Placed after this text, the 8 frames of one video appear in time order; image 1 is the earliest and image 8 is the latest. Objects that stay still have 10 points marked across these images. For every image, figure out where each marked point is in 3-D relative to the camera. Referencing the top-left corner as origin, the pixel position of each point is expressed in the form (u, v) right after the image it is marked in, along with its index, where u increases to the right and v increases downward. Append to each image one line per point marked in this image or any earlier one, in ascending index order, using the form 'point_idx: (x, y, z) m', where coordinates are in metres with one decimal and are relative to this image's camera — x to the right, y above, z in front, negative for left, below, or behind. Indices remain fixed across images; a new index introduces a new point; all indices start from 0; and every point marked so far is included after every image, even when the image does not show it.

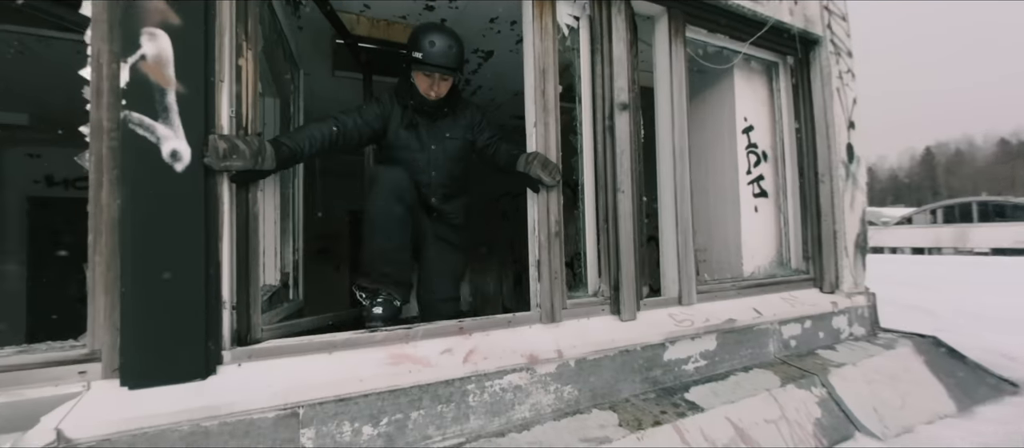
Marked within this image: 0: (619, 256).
0: (+0.4, -0.1, +1.6) m
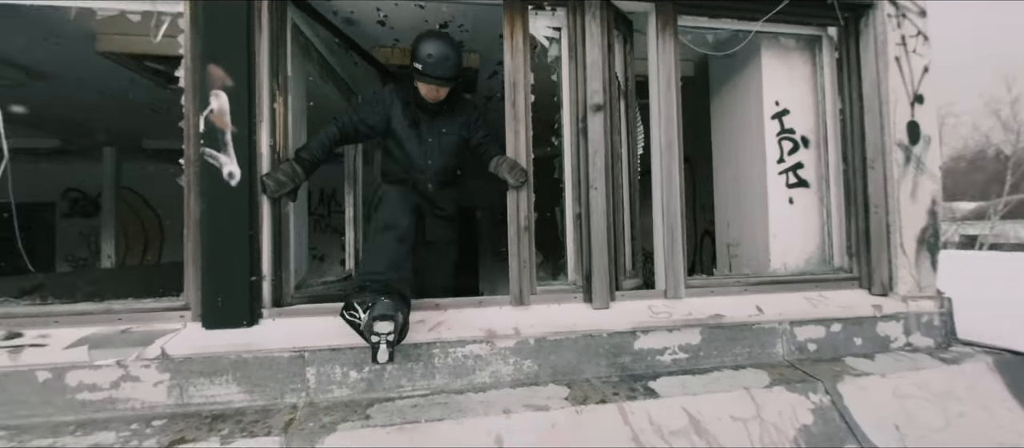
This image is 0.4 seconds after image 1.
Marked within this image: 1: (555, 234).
0: (+0.3, -0.1, +1.8) m
1: (+0.1, -0.1, +1.8) m
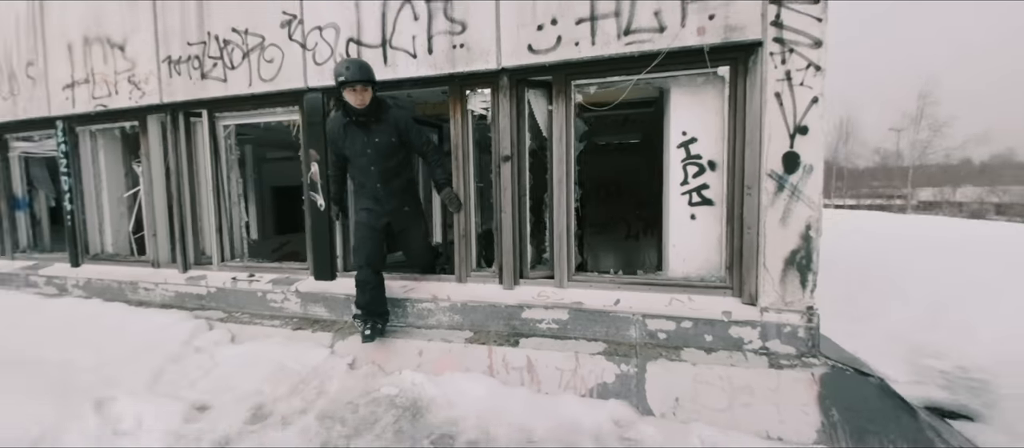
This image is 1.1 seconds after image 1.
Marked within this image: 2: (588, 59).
0: (-0.1, -0.2, +2.7) m
1: (-0.2, -0.1, +2.8) m
2: (+0.5, +1.0, +2.4) m
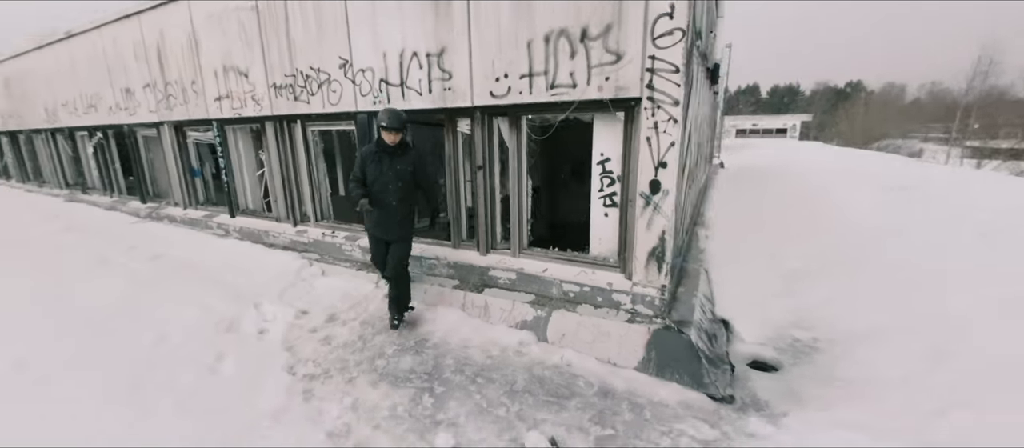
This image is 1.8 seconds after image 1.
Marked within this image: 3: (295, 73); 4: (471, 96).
0: (-0.3, -0.1, +3.9) m
1: (-0.4, 0.0, +4.1) m
2: (+0.1, +1.0, +3.4) m
3: (-2.5, +1.7, +4.6) m
4: (-0.4, +1.2, +3.6) m
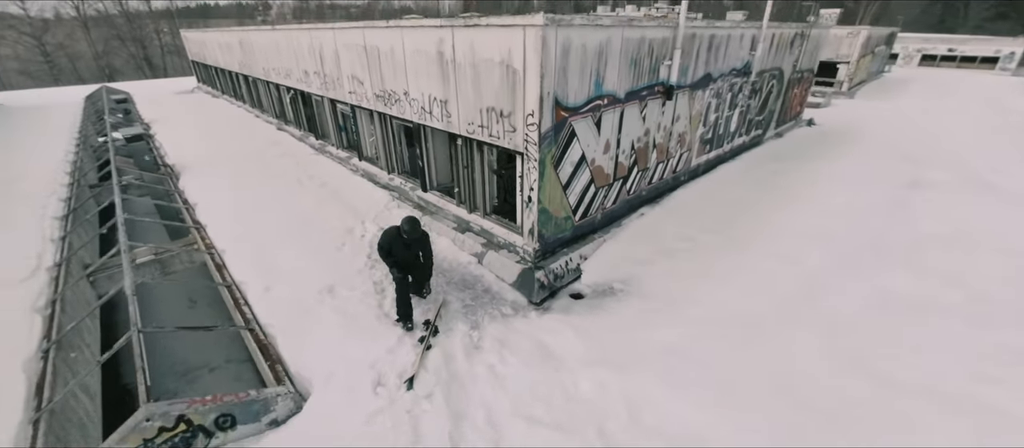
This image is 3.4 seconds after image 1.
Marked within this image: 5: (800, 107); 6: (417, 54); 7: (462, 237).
0: (-0.8, +0.4, +7.1) m
1: (-0.9, +0.6, +7.3) m
2: (-0.5, +1.3, +6.2) m
3: (-2.5, +2.6, +7.9) m
4: (-0.9, +1.6, +6.5) m
5: (+10.4, +4.3, +14.7) m
6: (-1.6, +2.9, +6.7) m
7: (-0.9, -0.2, +7.0) m
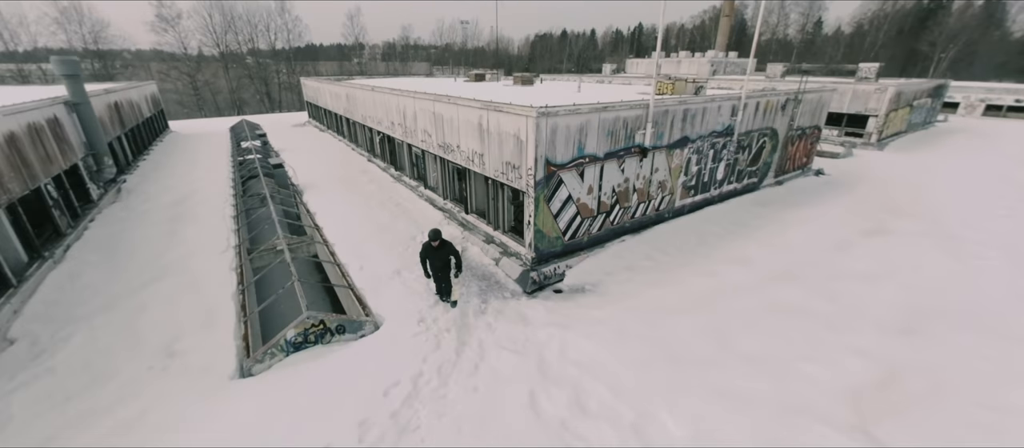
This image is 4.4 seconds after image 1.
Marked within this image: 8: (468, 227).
0: (-0.5, +0.1, +10.1) m
1: (-0.5, +0.2, +10.3) m
2: (-0.2, +1.0, +9.2) m
3: (-1.9, +2.3, +11.4) m
4: (-0.6, +1.2, +9.7) m
5: (+11.9, +2.6, +16.3) m
6: (-1.2, +2.6, +10.0) m
7: (-0.7, -0.6, +10.0) m
8: (-1.3, -0.1, +11.0) m
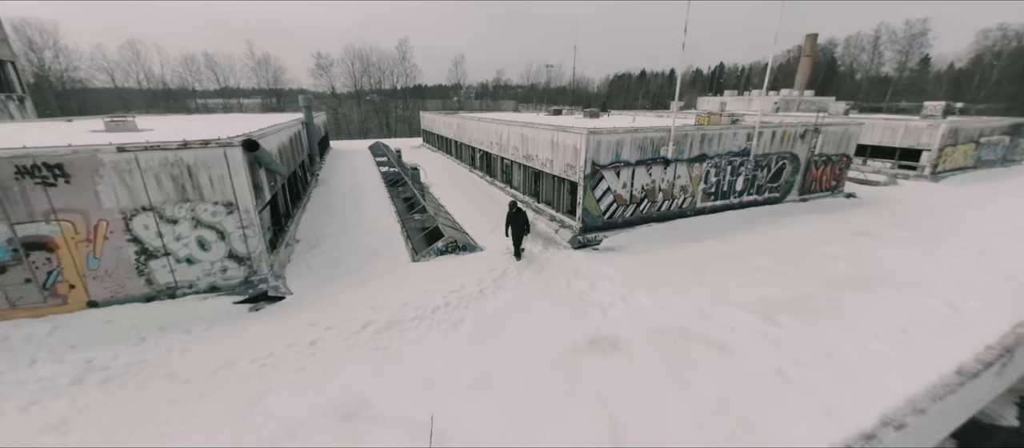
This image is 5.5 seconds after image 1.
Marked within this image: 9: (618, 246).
0: (+1.7, +0.7, +14.8) m
1: (+1.7, +0.8, +15.0) m
2: (+1.8, +1.6, +13.9) m
3: (+0.6, +2.9, +16.4) m
4: (+1.6, +1.9, +14.4) m
5: (+15.1, +1.9, +18.7) m
6: (+1.2, +3.2, +15.0) m
7: (+1.4, 0.0, +14.6) m
8: (+1.1, +0.5, +15.8) m
9: (+3.4, -0.8, +12.9) m
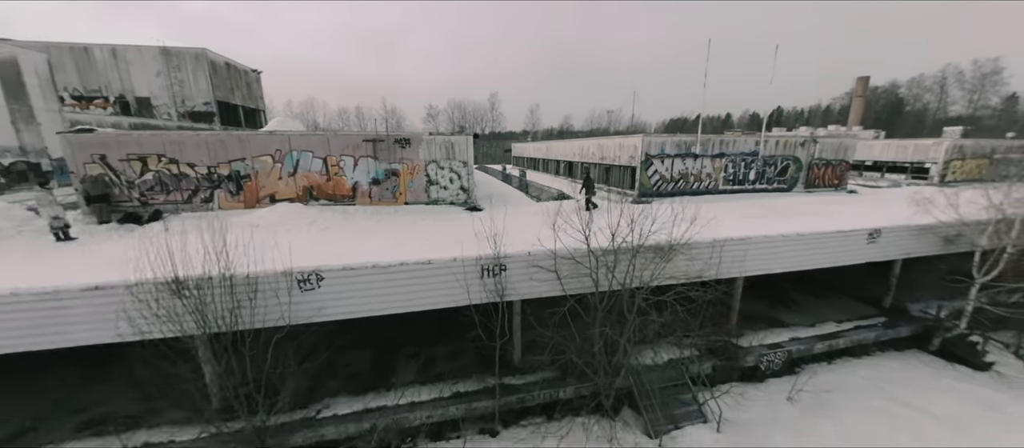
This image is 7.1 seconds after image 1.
0: (+6.6, +2.3, +23.4) m
1: (+6.7, +2.4, +23.6) m
2: (+6.7, +3.4, +22.6) m
3: (+5.9, +4.4, +25.4) m
4: (+6.5, +3.6, +23.2) m
5: (+20.5, +2.8, +25.4) m
6: (+6.2, +4.8, +23.9) m
7: (+6.3, +1.7, +23.2) m
8: (+6.1, +2.0, +24.5) m
9: (+8.0, +1.1, +21.1) m
